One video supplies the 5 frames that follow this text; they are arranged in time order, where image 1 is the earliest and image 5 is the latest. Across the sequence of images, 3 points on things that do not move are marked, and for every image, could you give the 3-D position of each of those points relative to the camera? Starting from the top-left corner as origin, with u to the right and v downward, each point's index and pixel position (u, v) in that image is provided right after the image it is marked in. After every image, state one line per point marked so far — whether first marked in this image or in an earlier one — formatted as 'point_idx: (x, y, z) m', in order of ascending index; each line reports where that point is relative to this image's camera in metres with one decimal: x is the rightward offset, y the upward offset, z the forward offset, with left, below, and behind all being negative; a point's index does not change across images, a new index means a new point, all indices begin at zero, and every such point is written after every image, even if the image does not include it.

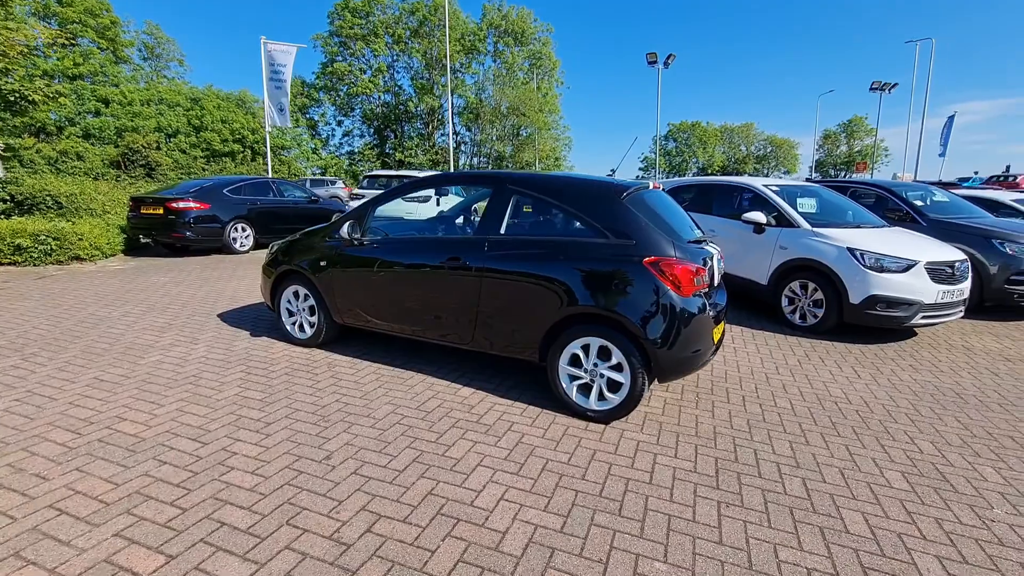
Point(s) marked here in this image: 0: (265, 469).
0: (-1.3, -0.9, +2.6) m
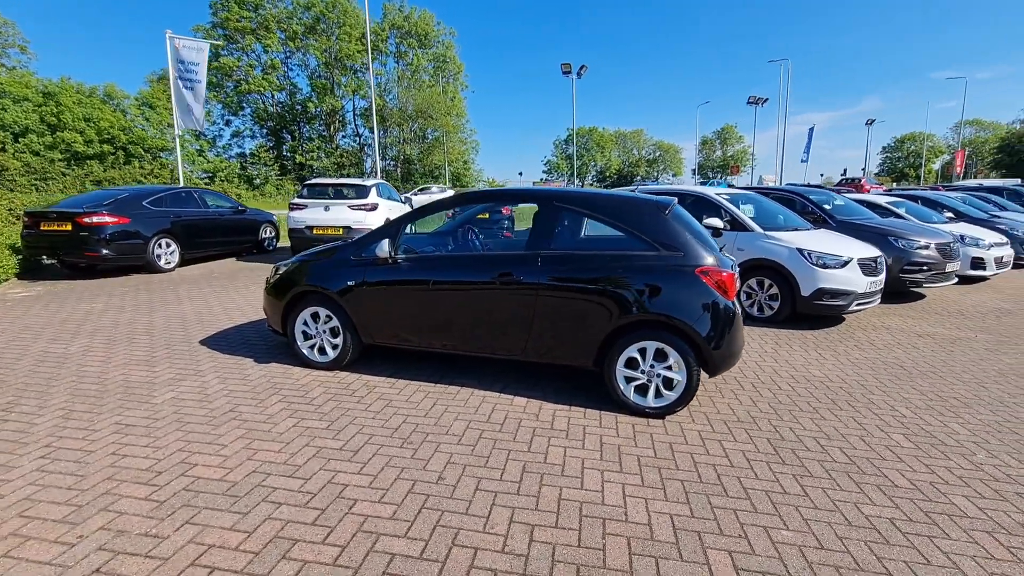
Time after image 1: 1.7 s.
0: (-0.6, -1.1, +2.6) m
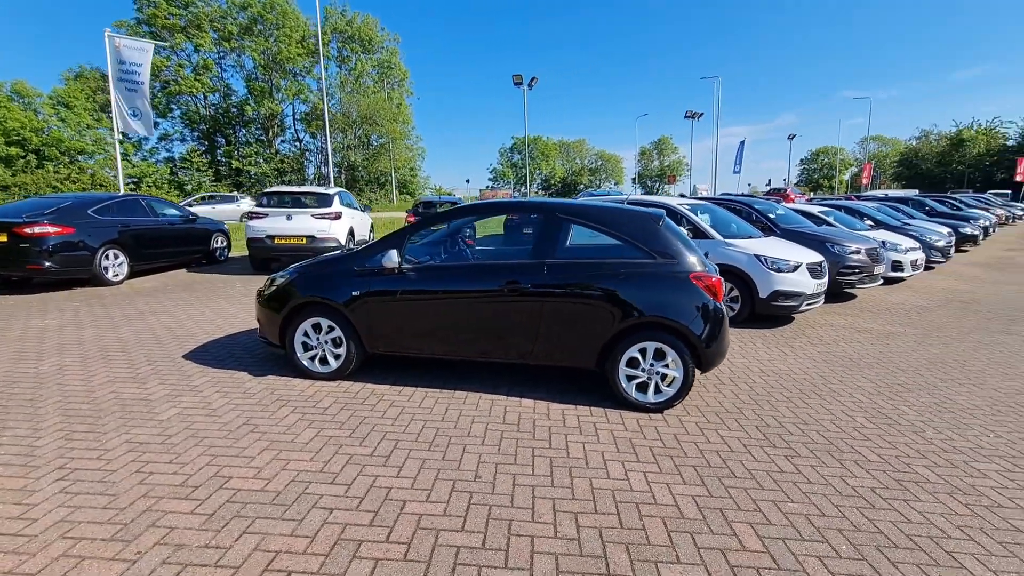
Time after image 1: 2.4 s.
0: (-0.4, -1.1, +2.7) m
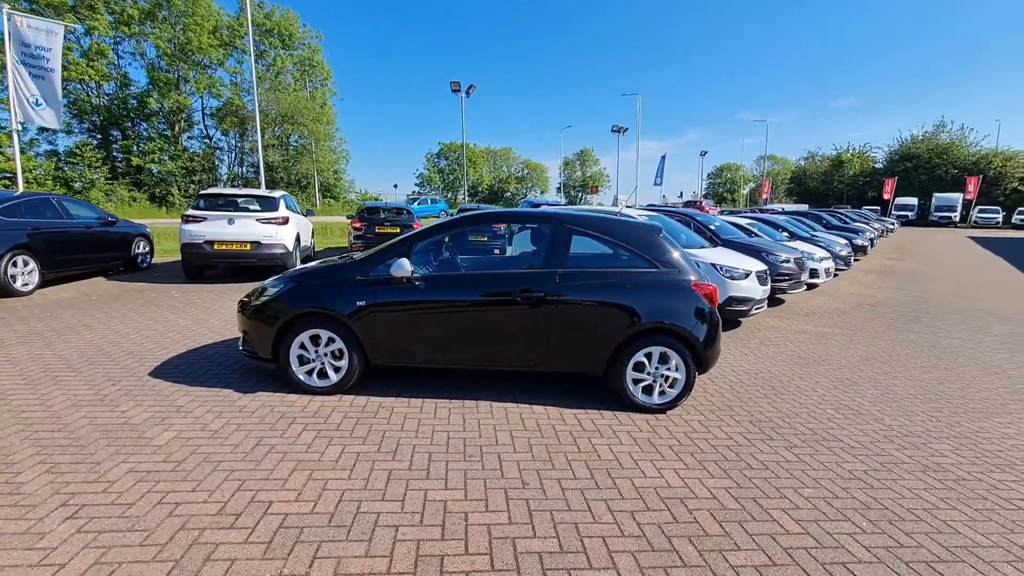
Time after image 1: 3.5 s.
0: (-0.1, -1.2, +2.7) m
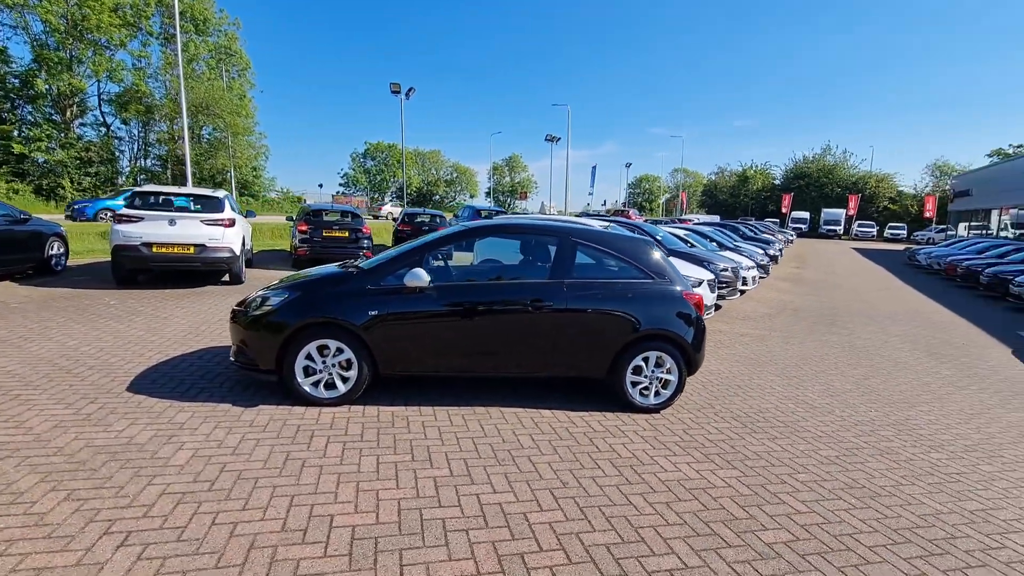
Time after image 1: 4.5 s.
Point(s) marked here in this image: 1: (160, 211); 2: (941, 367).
0: (+0.2, -1.3, +2.9) m
1: (-6.2, +1.3, +8.7) m
2: (+6.3, -1.2, +7.3) m
